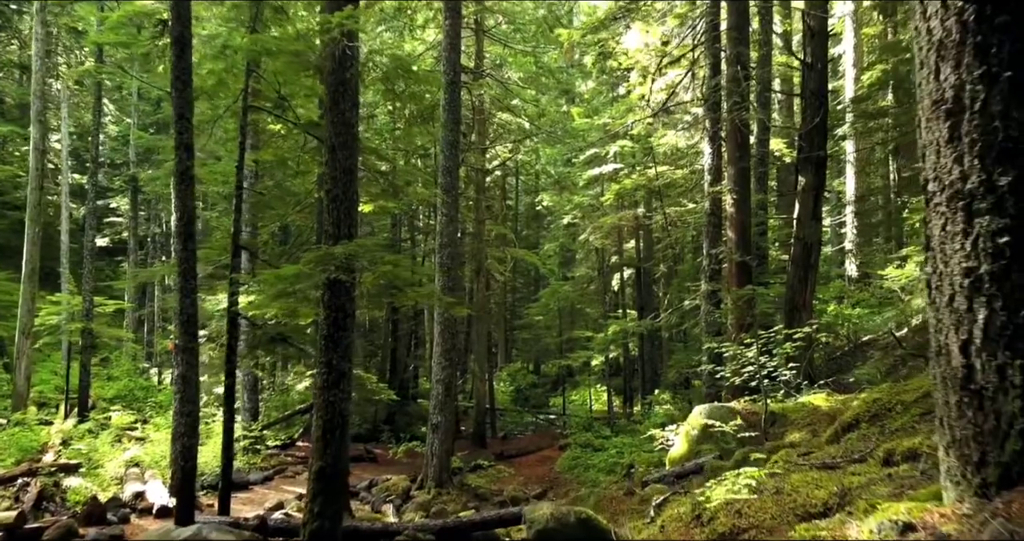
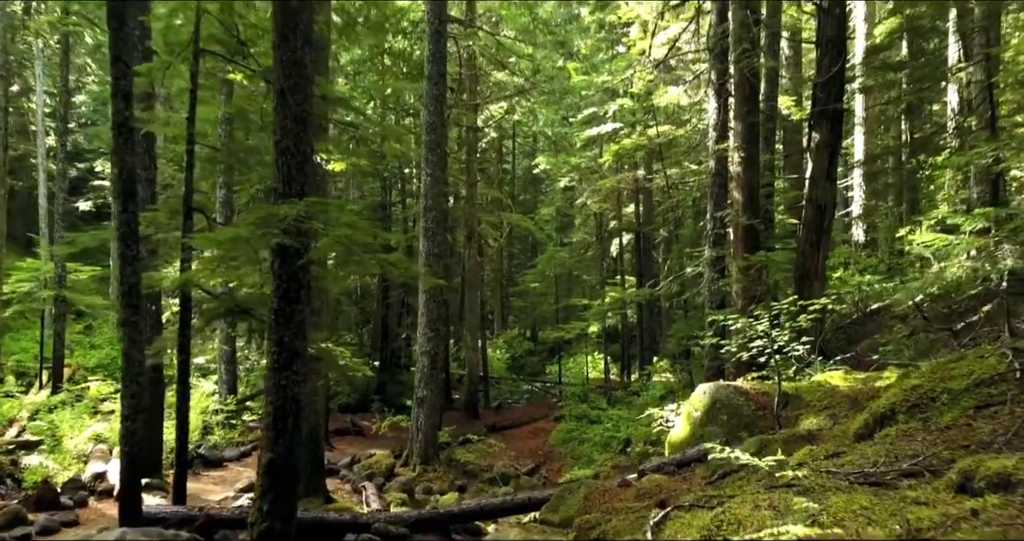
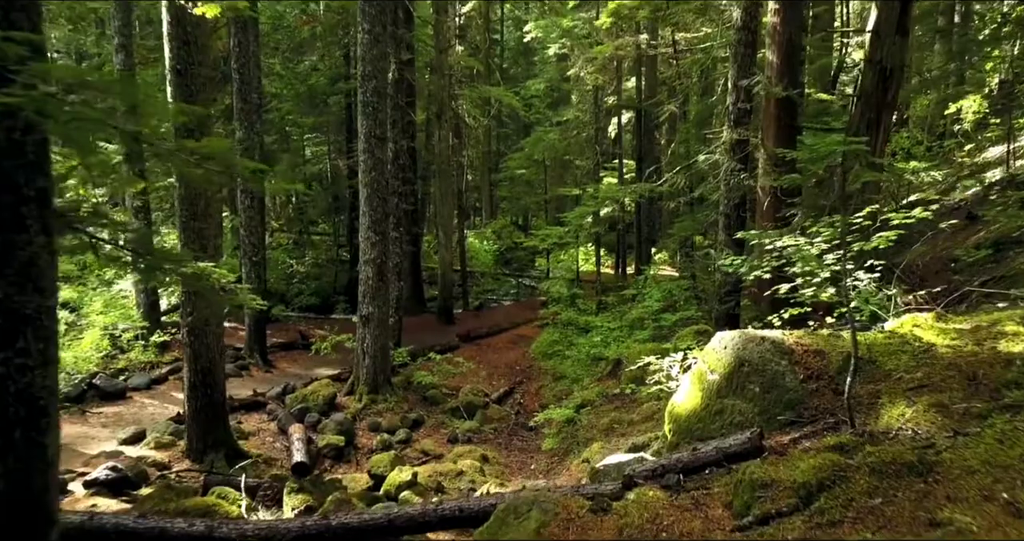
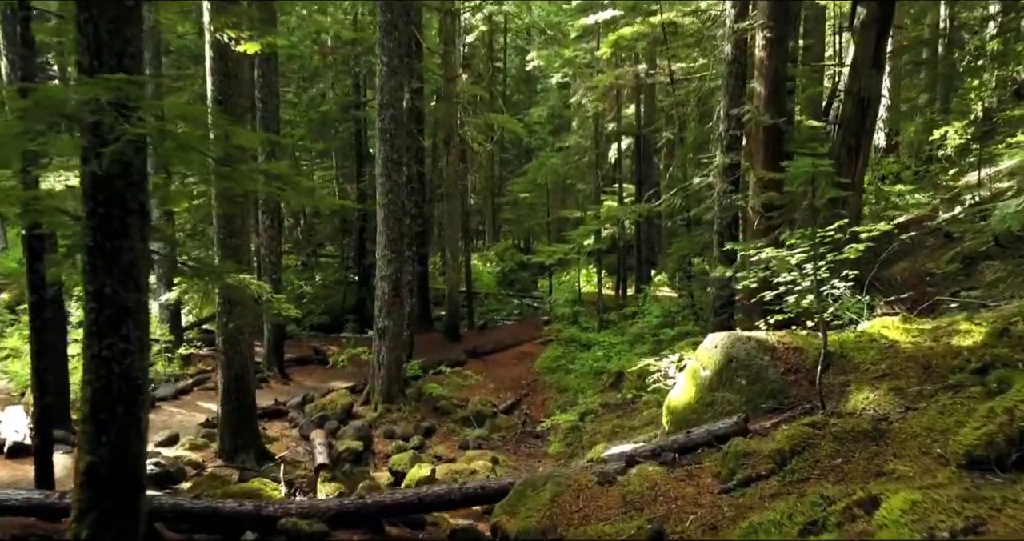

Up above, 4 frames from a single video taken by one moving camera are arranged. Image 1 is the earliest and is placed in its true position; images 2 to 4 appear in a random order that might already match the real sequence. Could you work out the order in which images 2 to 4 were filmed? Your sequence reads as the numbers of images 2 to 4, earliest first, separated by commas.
2, 4, 3
